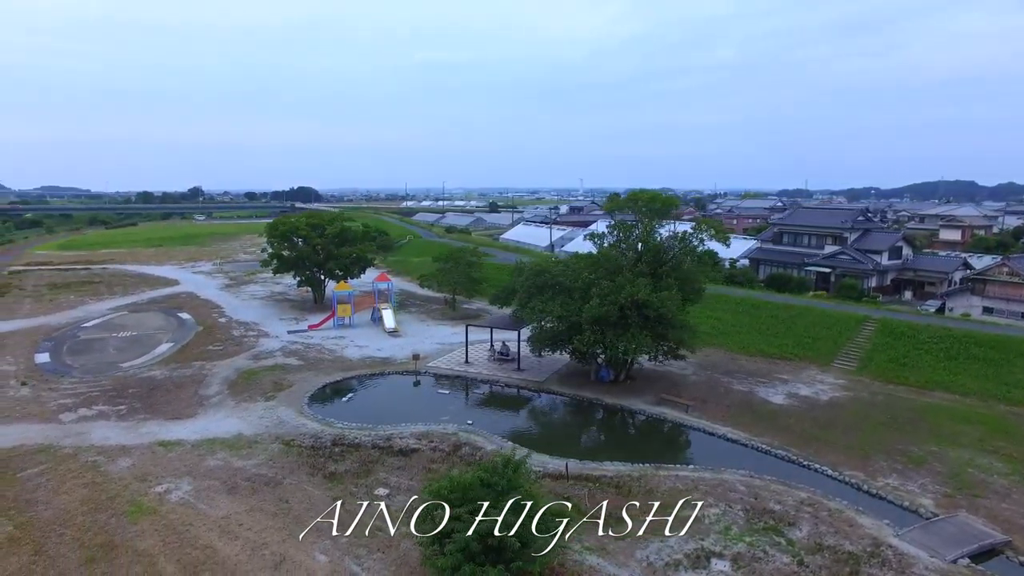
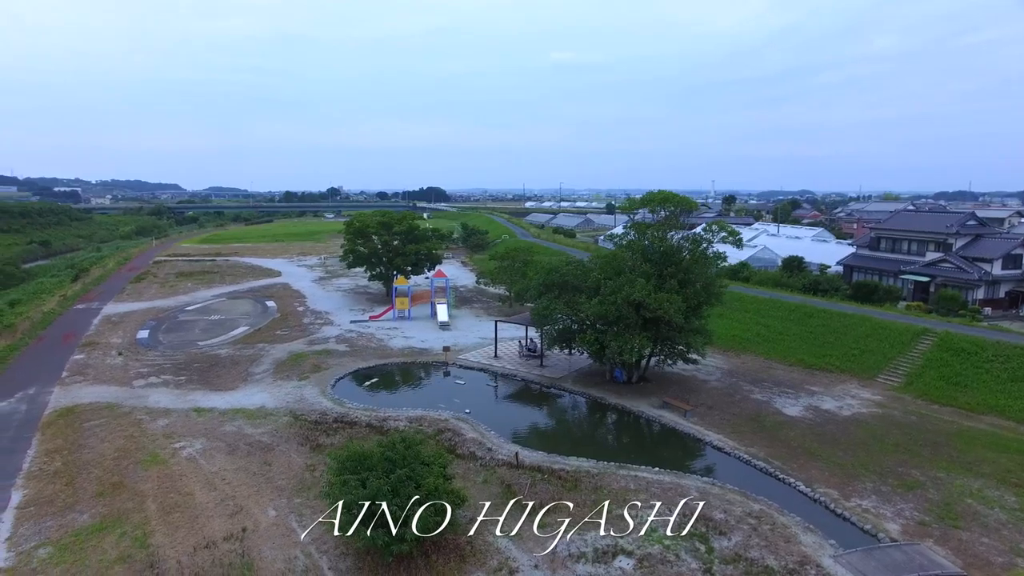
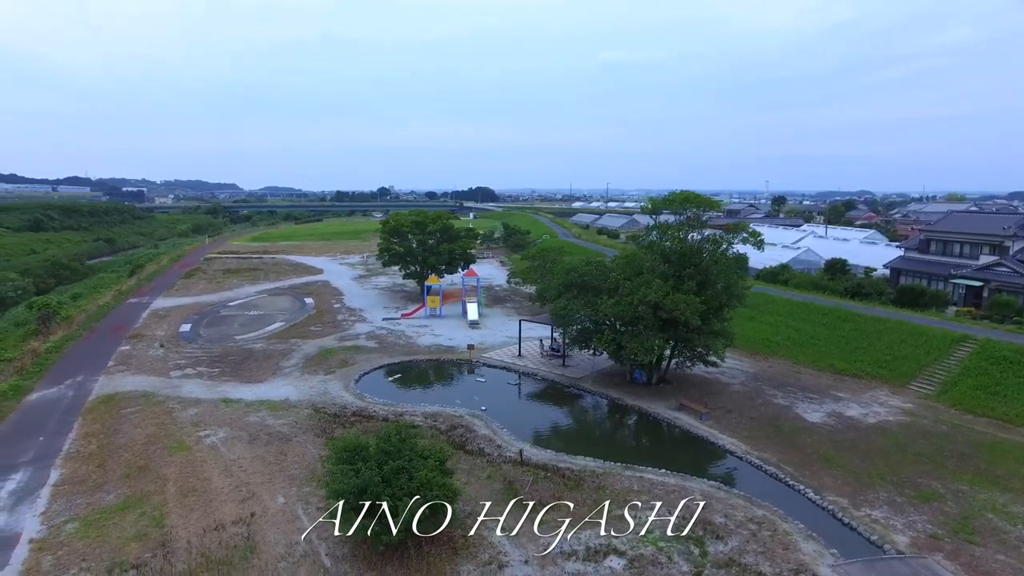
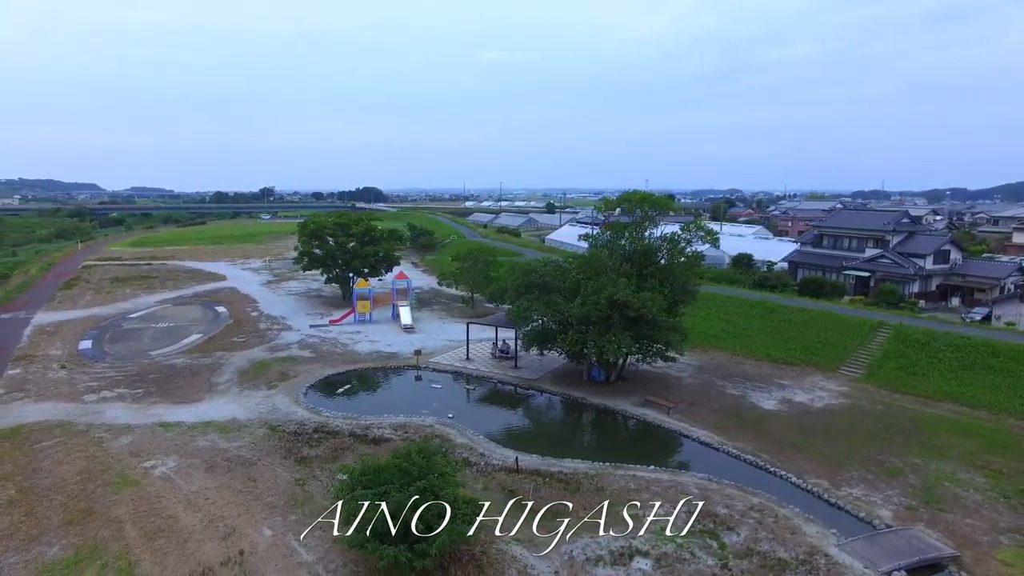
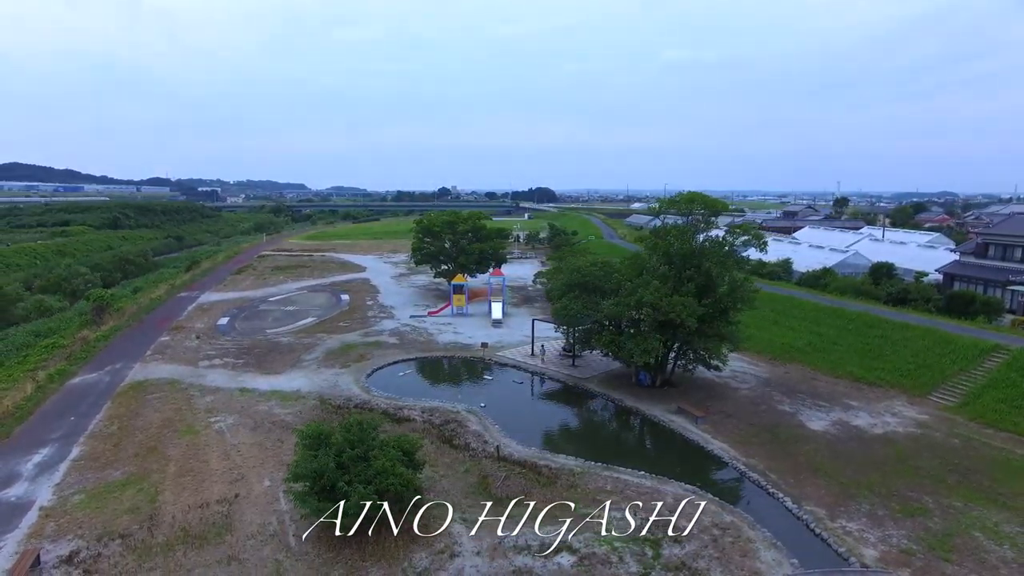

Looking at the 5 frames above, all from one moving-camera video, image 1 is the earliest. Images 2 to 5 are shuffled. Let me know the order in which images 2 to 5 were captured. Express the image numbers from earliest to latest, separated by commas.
4, 2, 3, 5
